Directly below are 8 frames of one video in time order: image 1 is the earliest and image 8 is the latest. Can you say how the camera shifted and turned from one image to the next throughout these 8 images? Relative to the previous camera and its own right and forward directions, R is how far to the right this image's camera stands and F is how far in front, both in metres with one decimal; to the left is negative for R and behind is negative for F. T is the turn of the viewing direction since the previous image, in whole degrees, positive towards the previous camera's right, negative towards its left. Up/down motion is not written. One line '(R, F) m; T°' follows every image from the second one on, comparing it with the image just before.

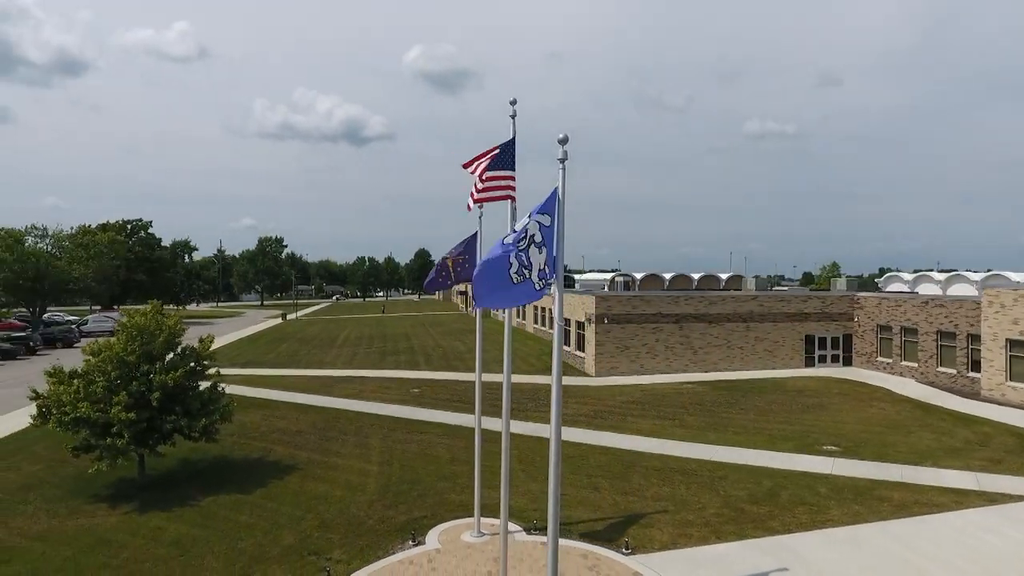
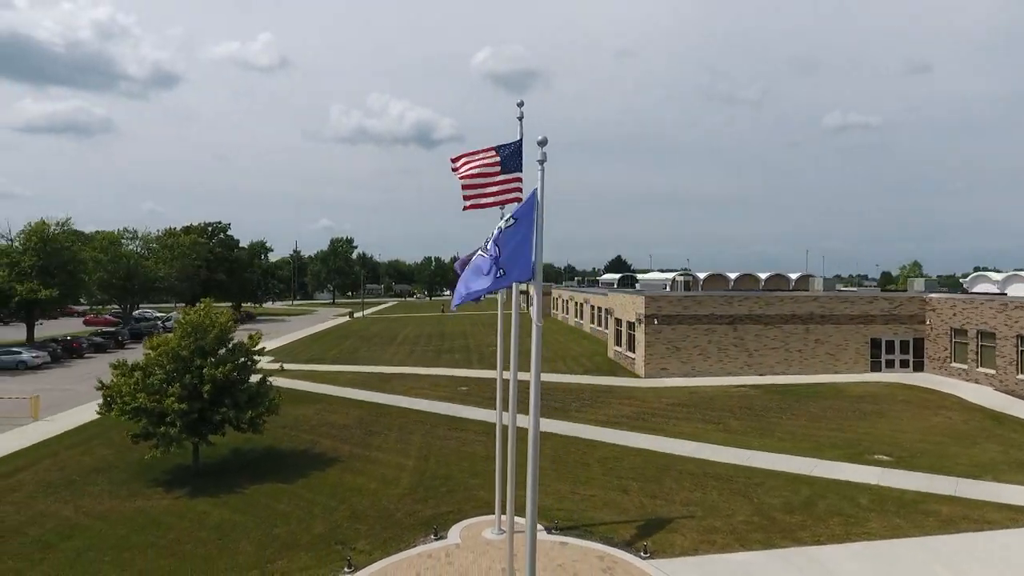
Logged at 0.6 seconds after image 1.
(+0.9, 0.0) m; -6°
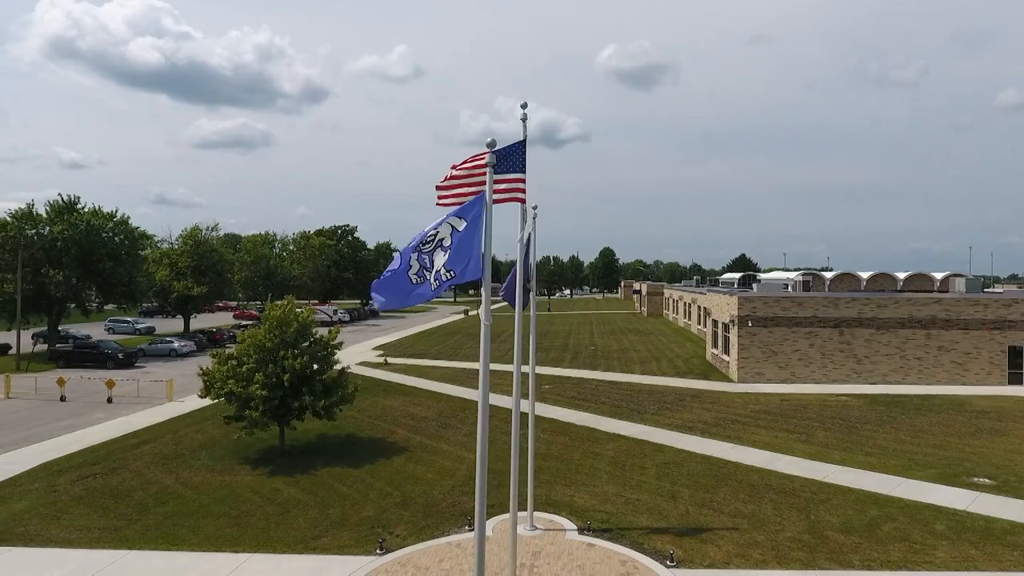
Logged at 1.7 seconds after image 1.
(+1.9, 0.0) m; -12°
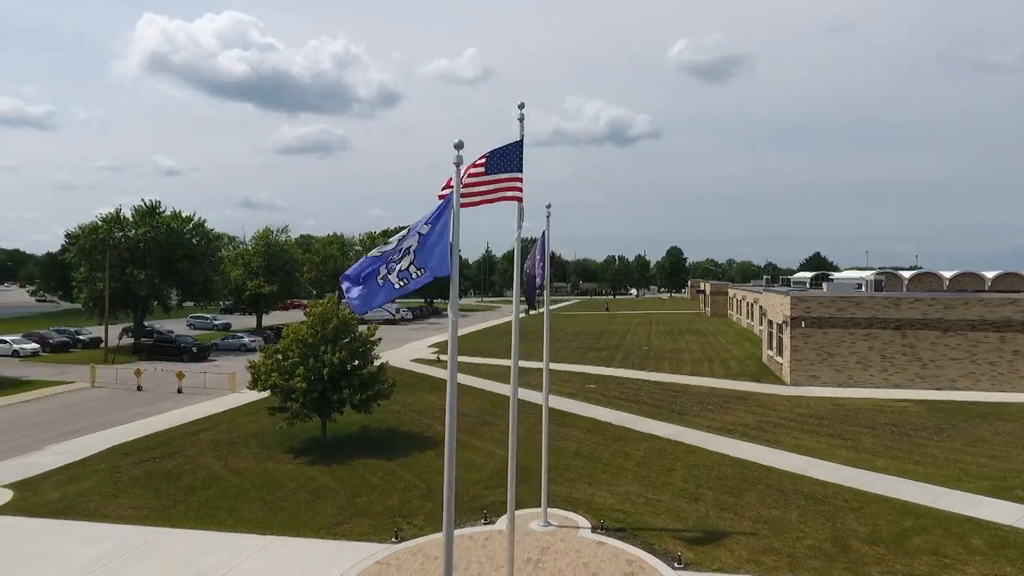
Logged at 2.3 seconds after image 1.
(+1.1, -0.1) m; -6°
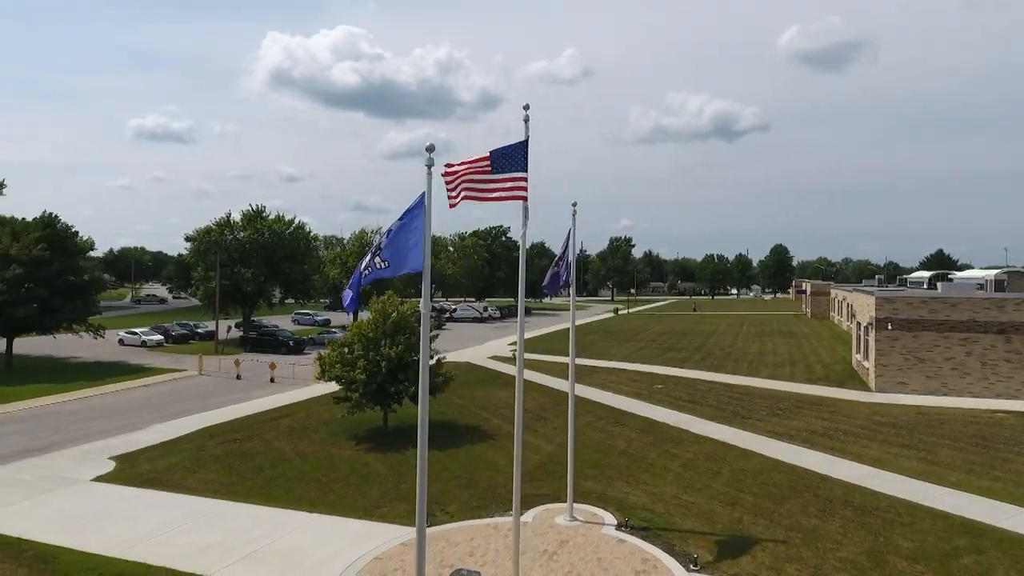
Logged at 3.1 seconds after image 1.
(+1.5, -0.2) m; -9°
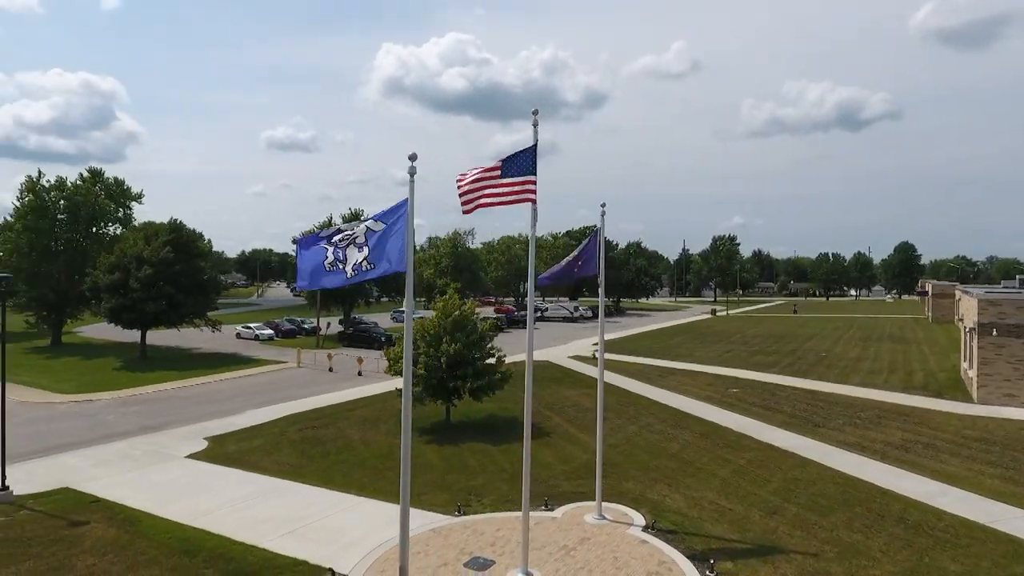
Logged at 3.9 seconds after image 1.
(+1.6, -0.2) m; -10°
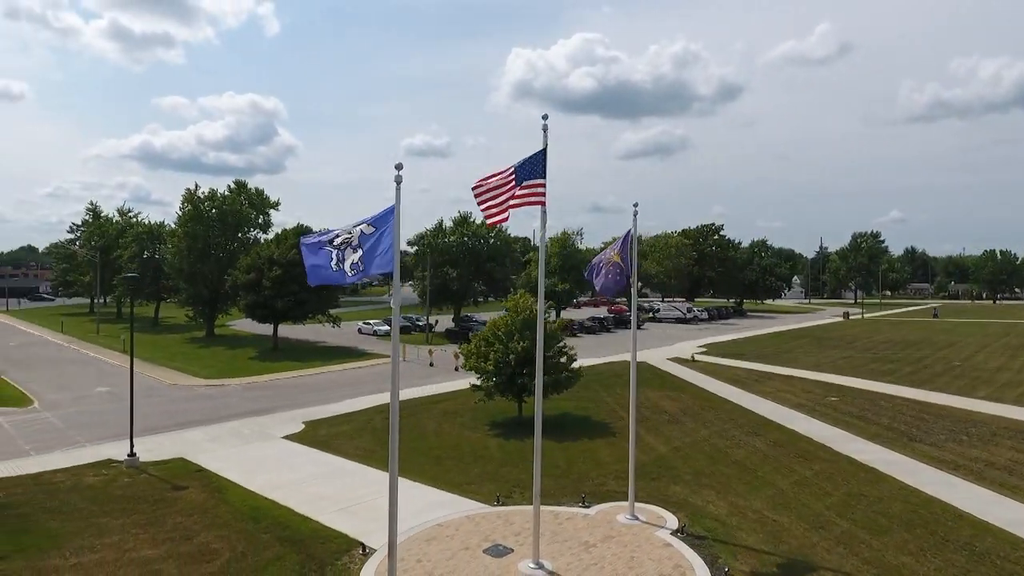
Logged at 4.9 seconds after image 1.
(+2.0, -0.2) m; -12°
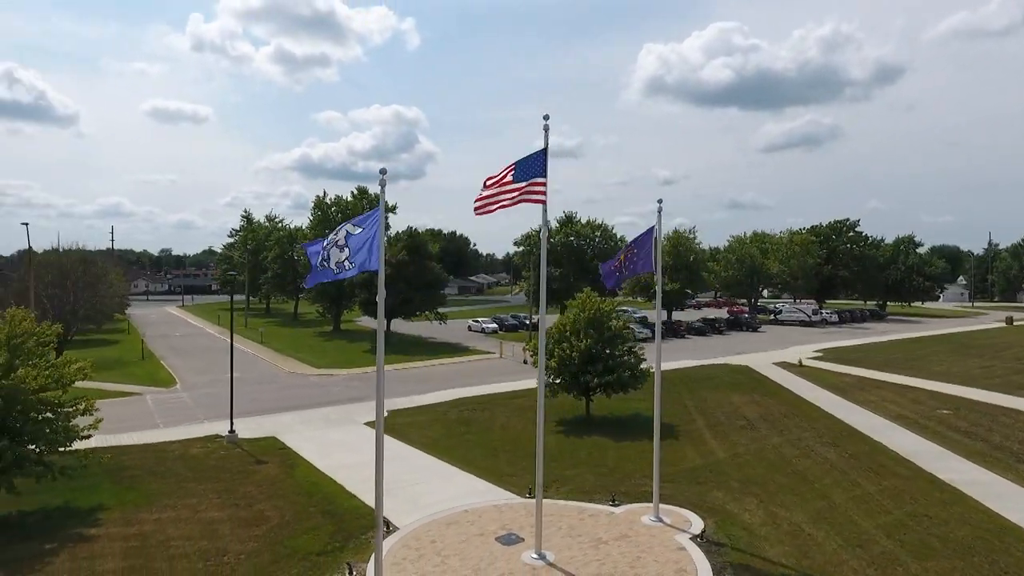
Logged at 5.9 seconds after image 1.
(+2.2, -0.1) m; -12°
